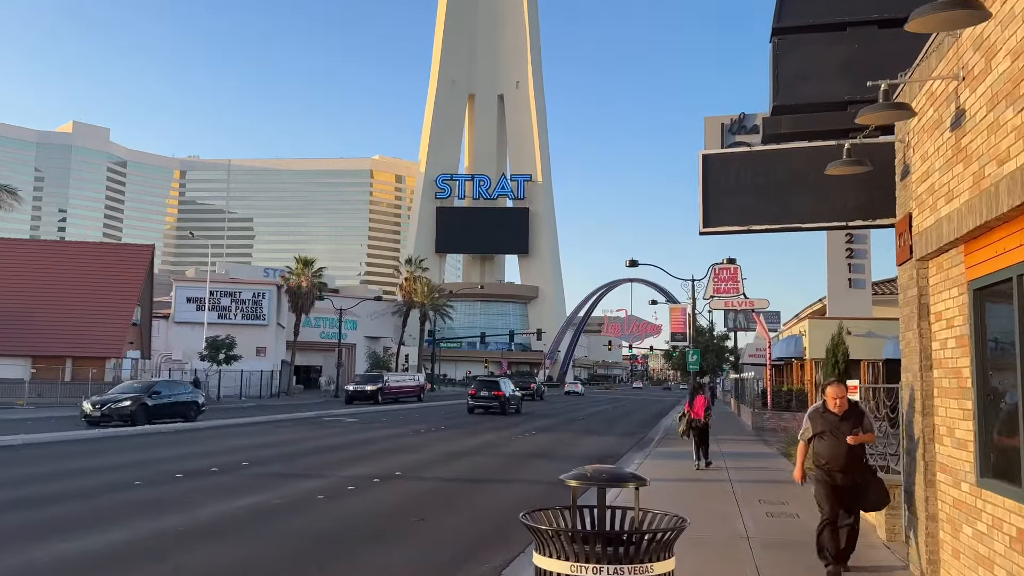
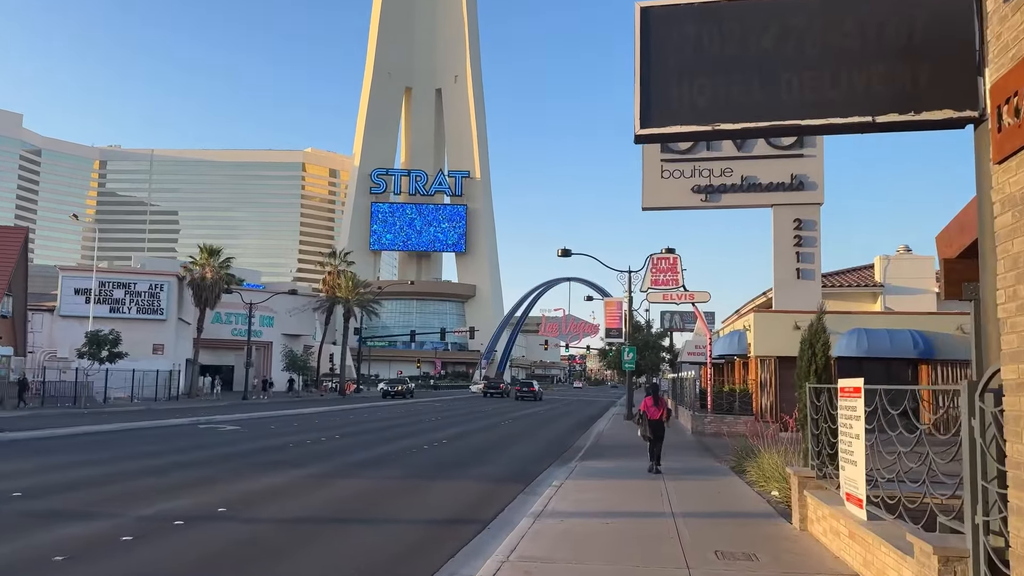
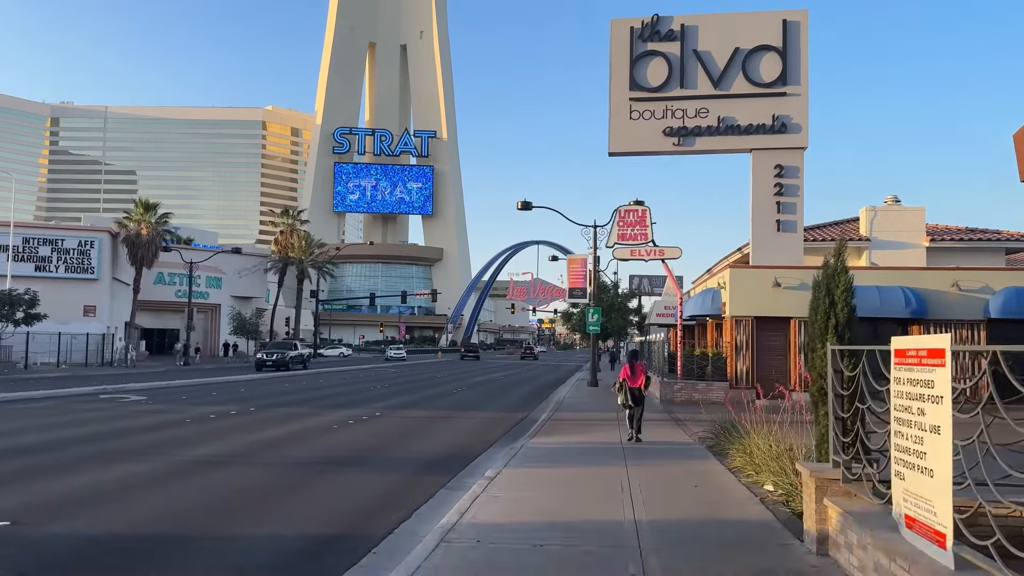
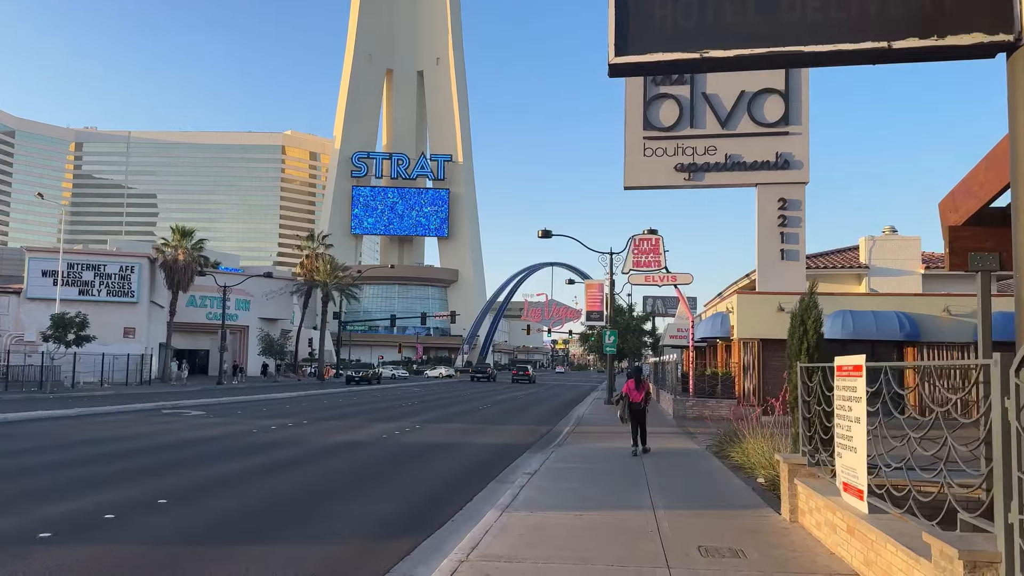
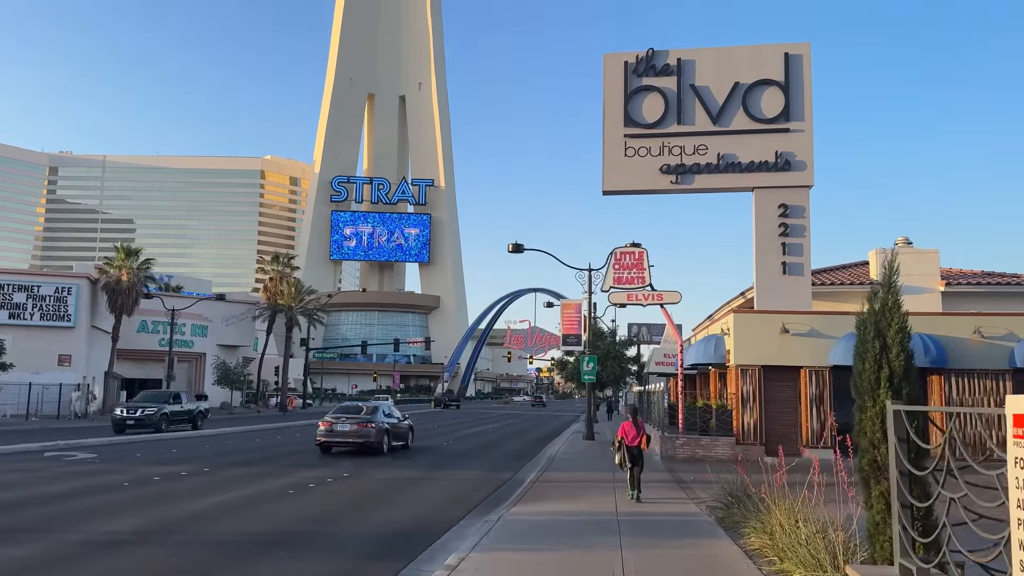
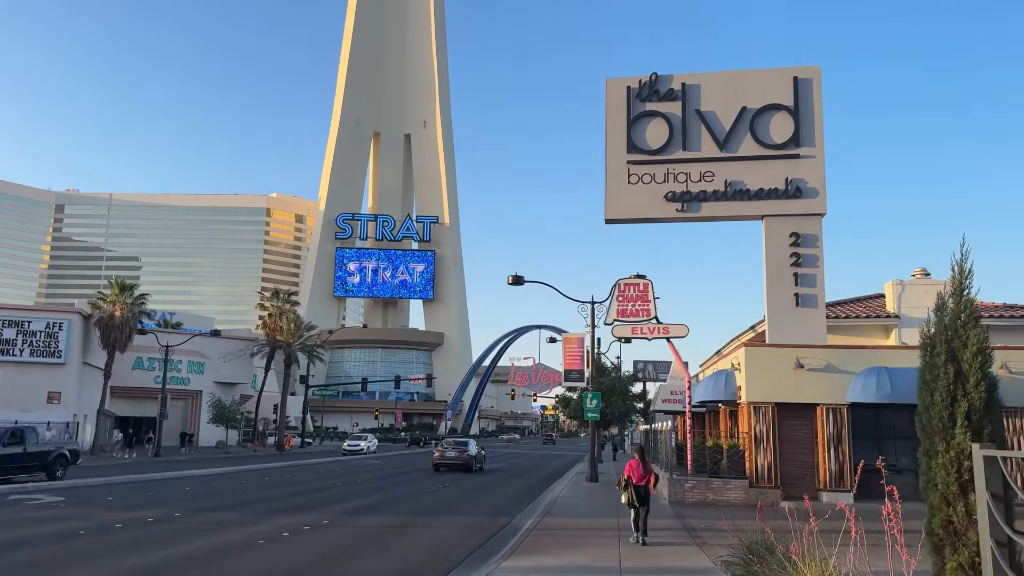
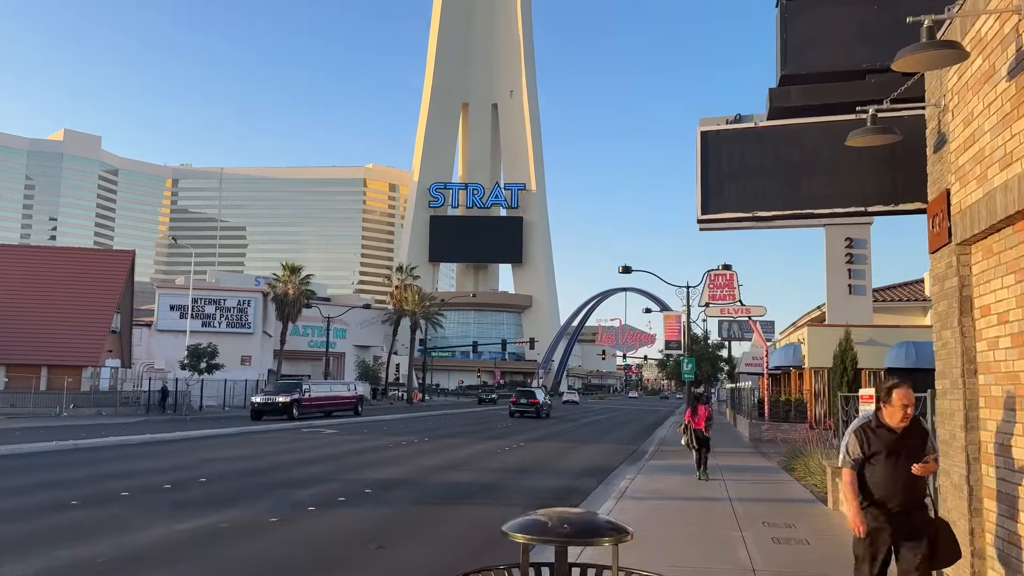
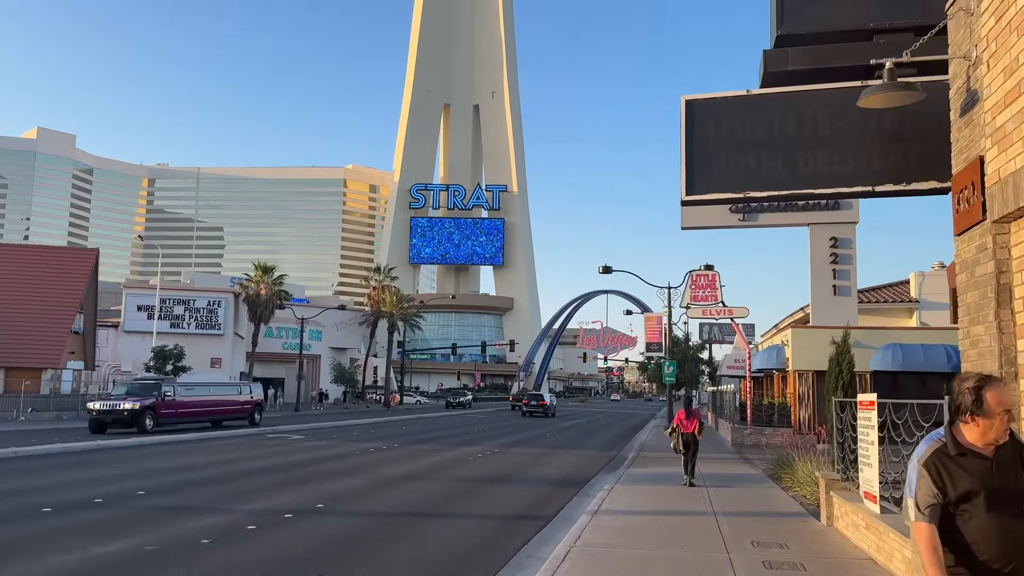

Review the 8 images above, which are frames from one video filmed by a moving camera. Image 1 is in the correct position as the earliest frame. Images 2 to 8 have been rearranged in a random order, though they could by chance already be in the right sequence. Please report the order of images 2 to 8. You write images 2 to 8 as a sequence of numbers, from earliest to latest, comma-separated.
7, 8, 2, 4, 3, 5, 6
